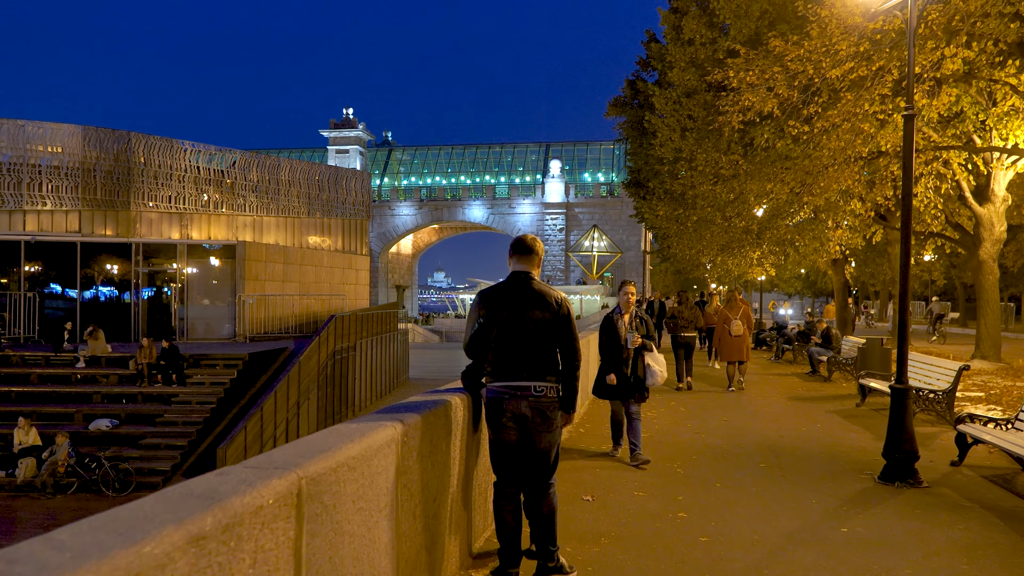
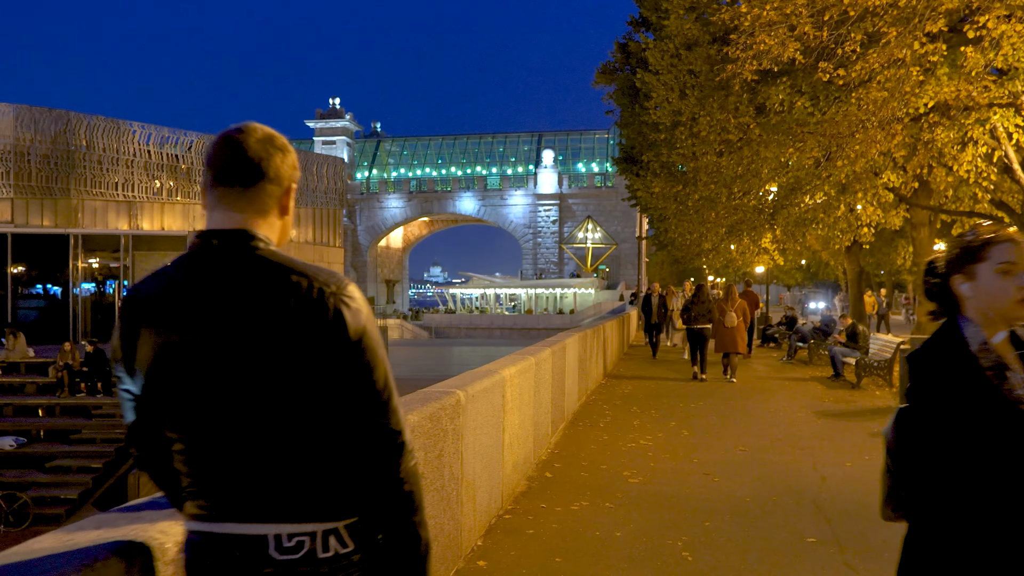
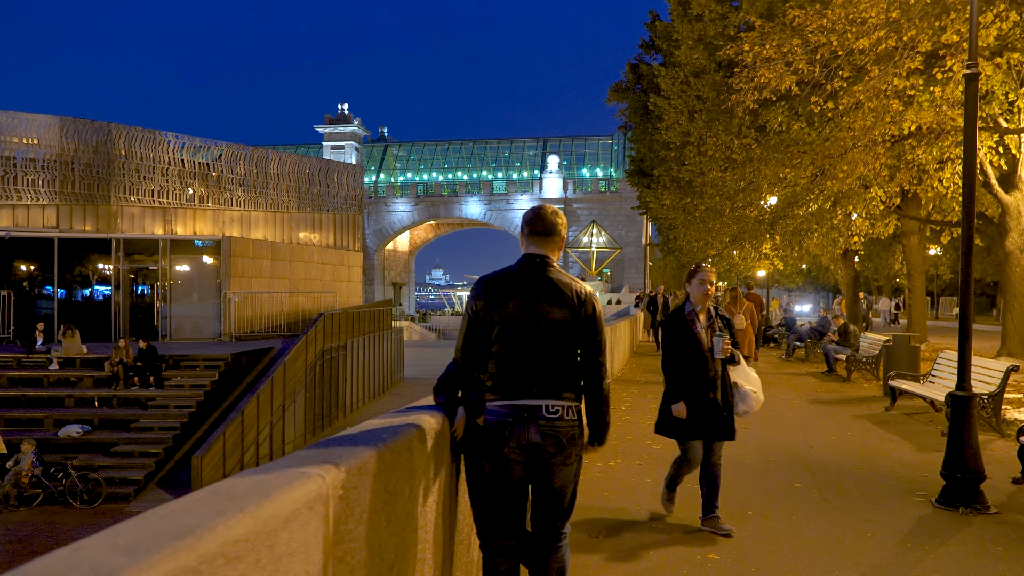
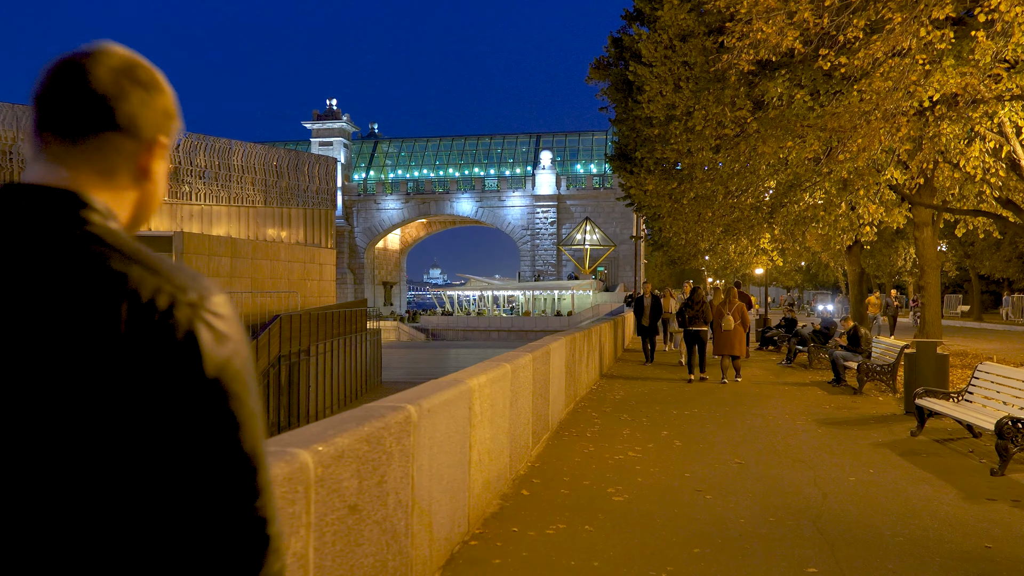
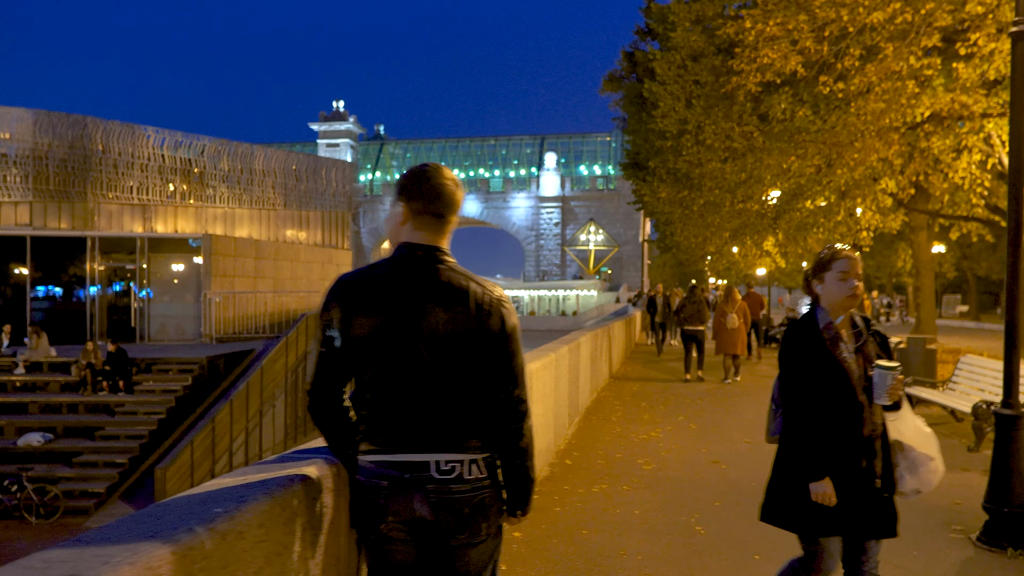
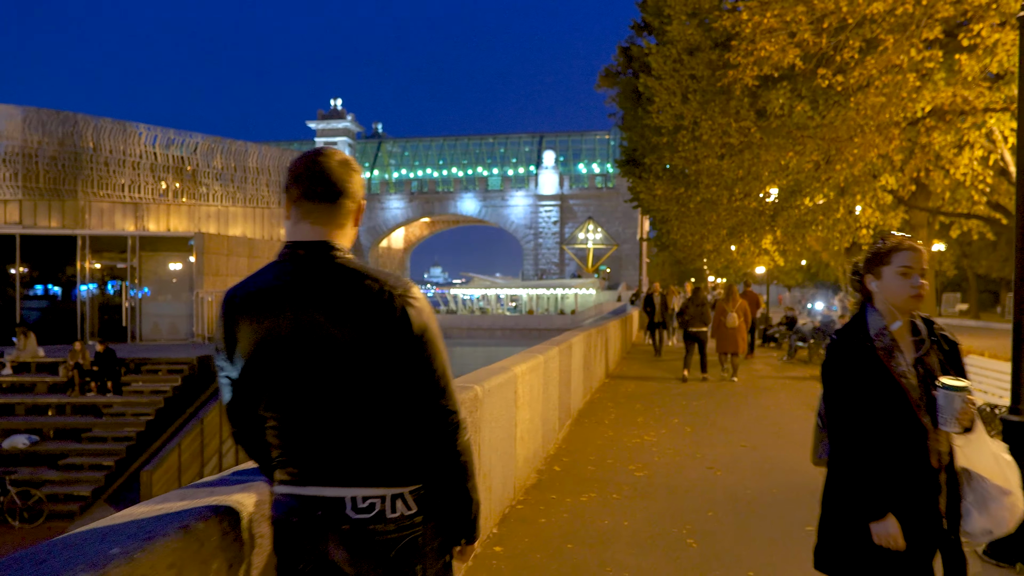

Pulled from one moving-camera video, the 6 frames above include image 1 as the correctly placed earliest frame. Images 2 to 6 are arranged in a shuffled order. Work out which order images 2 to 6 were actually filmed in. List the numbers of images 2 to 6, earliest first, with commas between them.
3, 5, 6, 2, 4
